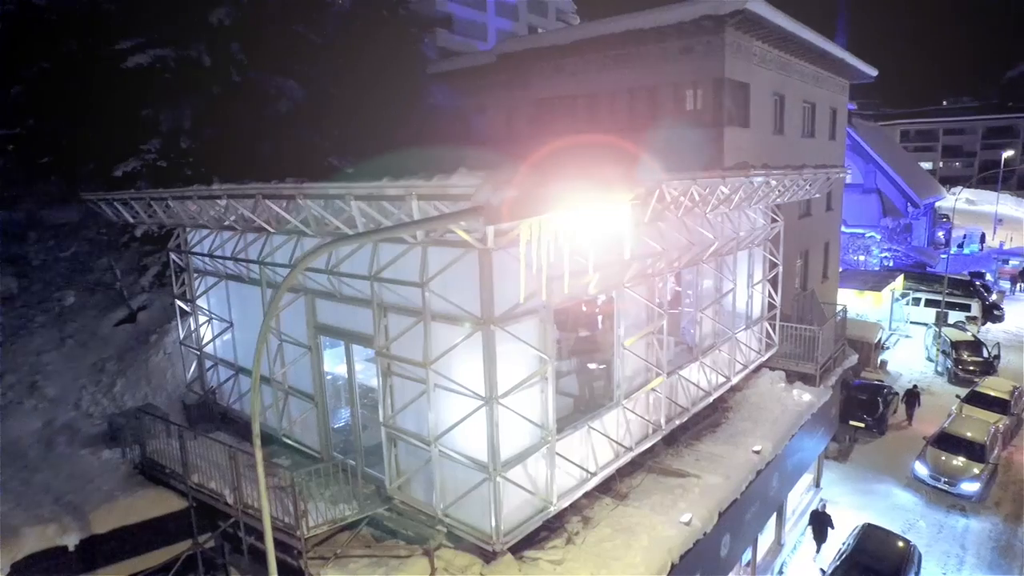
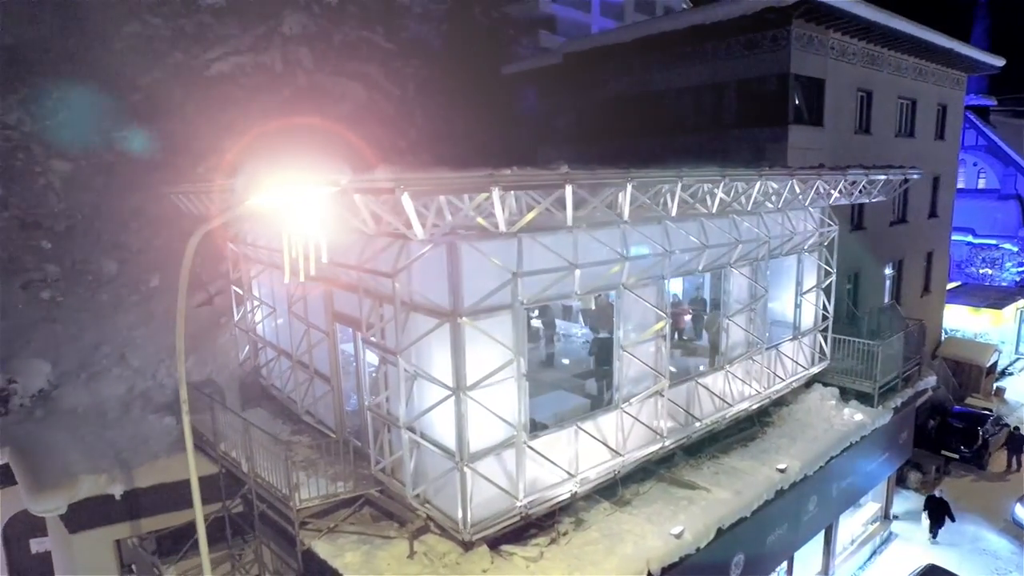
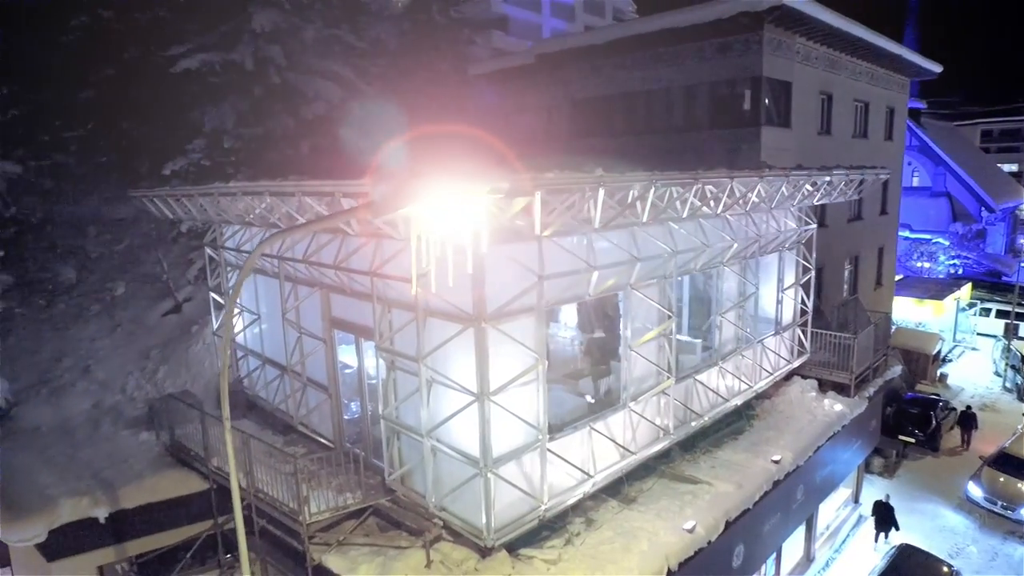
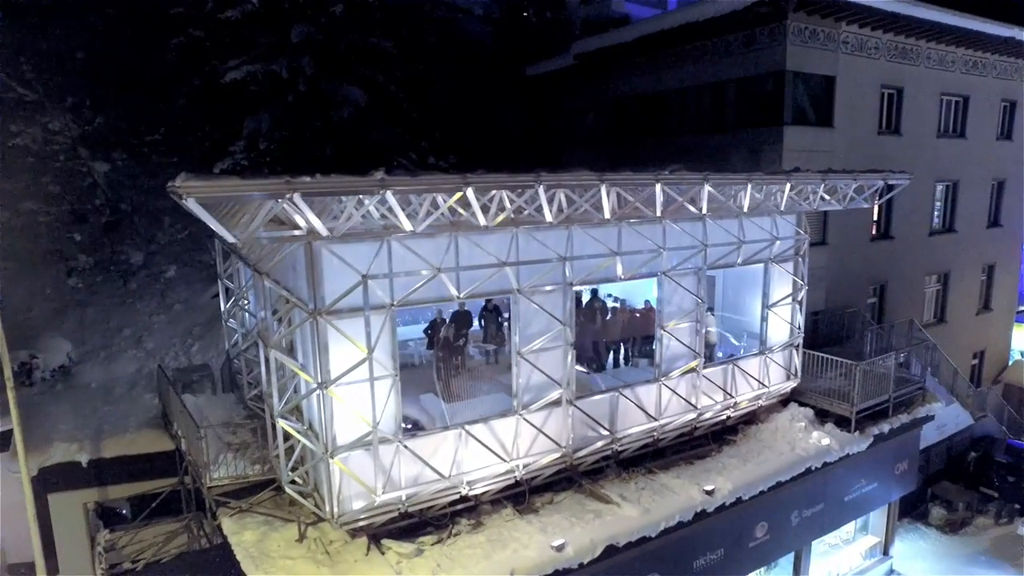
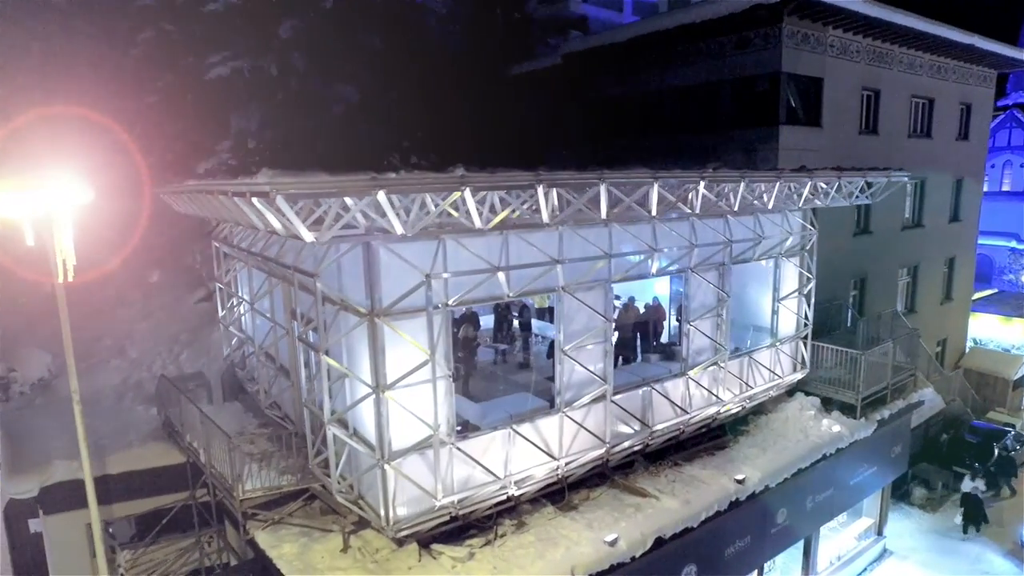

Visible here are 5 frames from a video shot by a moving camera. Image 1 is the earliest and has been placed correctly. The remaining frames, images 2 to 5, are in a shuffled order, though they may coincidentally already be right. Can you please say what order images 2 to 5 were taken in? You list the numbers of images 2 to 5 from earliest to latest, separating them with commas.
3, 2, 5, 4
